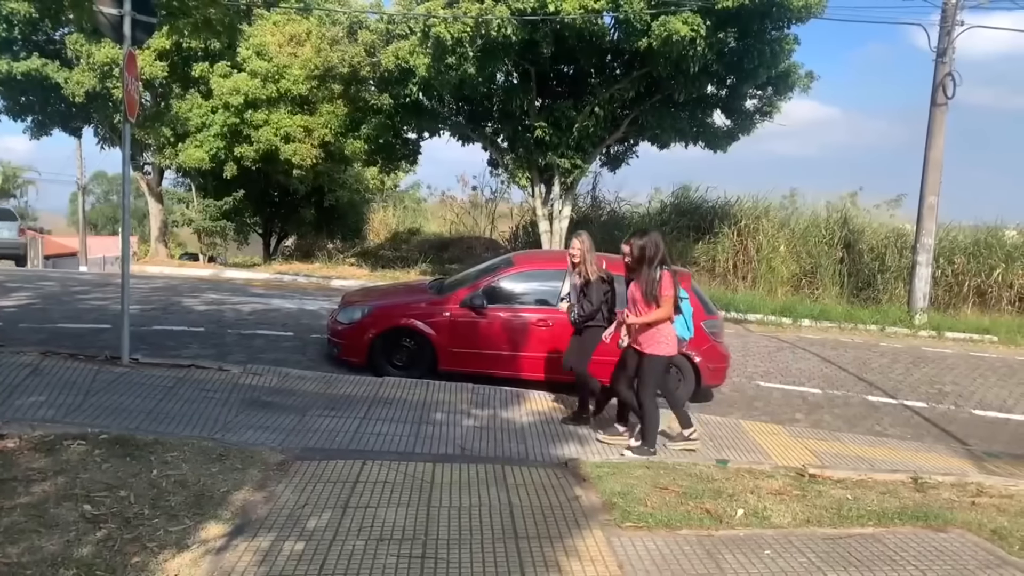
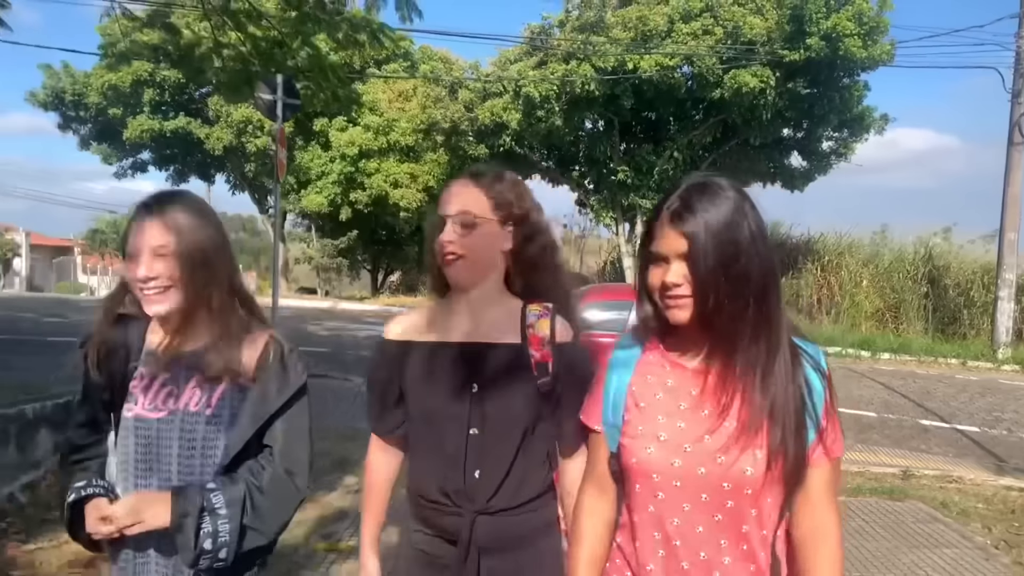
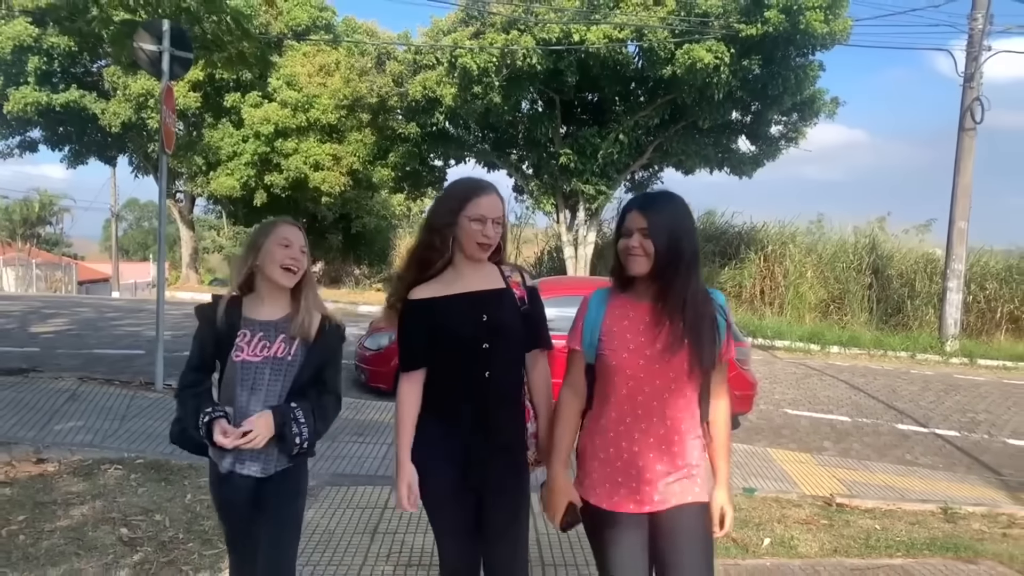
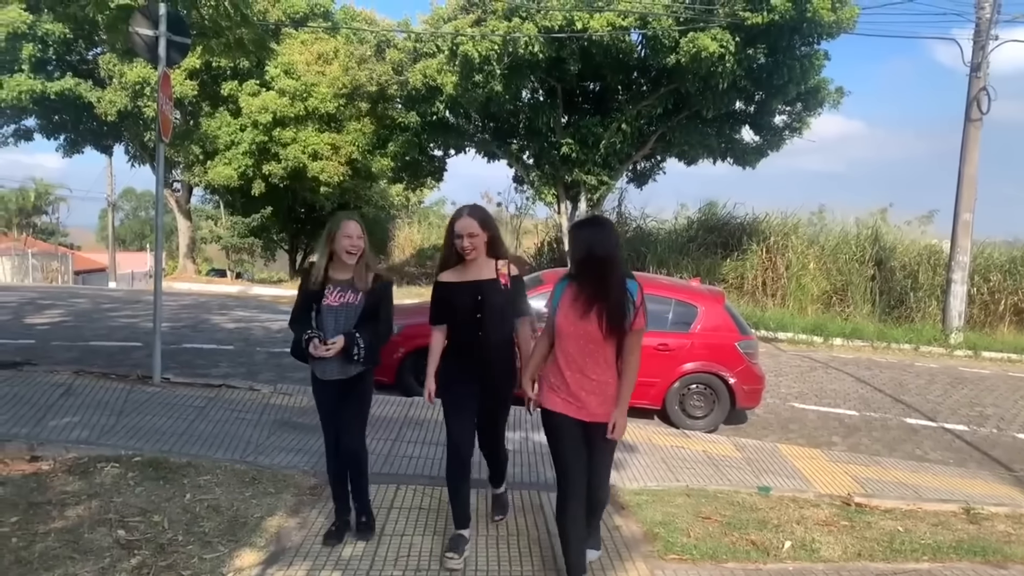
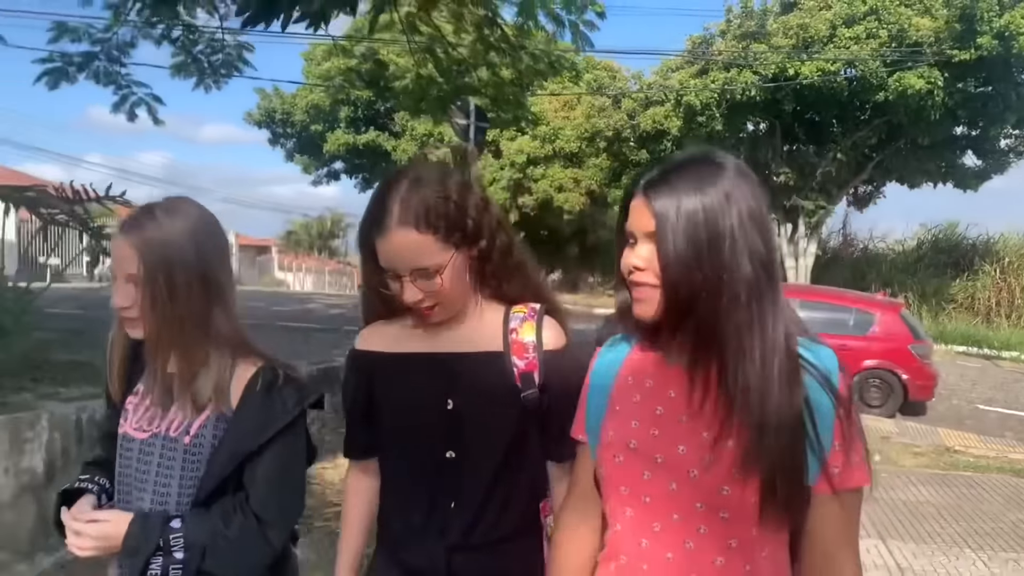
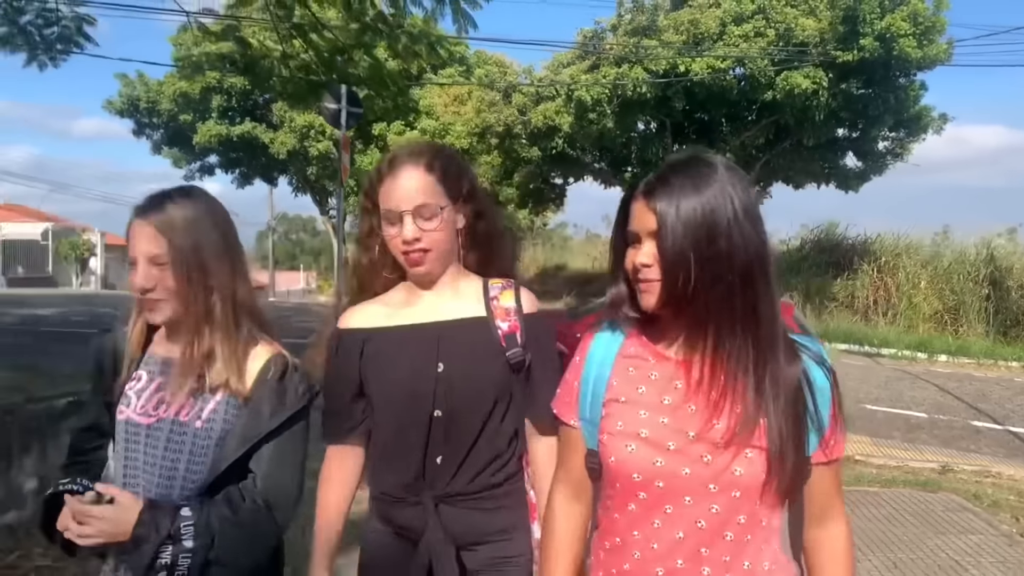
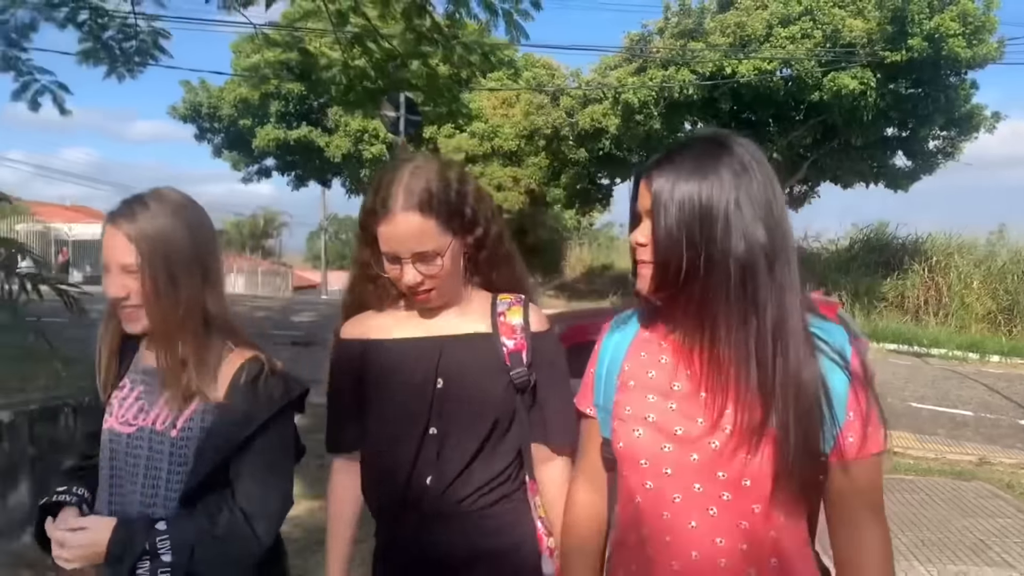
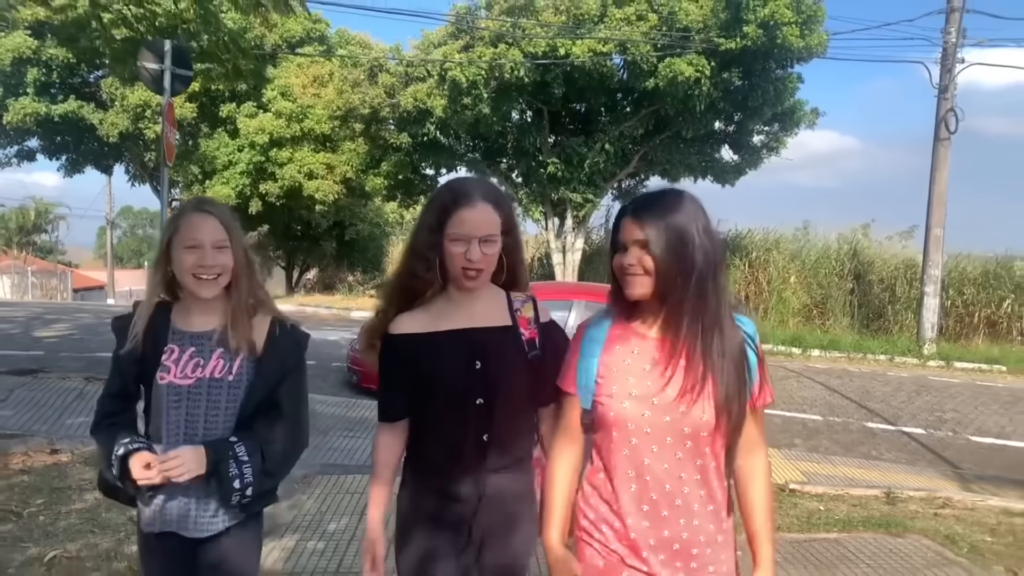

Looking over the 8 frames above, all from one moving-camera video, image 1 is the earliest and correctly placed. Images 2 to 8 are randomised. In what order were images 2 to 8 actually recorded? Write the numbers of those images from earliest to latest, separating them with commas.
4, 3, 8, 2, 6, 7, 5
